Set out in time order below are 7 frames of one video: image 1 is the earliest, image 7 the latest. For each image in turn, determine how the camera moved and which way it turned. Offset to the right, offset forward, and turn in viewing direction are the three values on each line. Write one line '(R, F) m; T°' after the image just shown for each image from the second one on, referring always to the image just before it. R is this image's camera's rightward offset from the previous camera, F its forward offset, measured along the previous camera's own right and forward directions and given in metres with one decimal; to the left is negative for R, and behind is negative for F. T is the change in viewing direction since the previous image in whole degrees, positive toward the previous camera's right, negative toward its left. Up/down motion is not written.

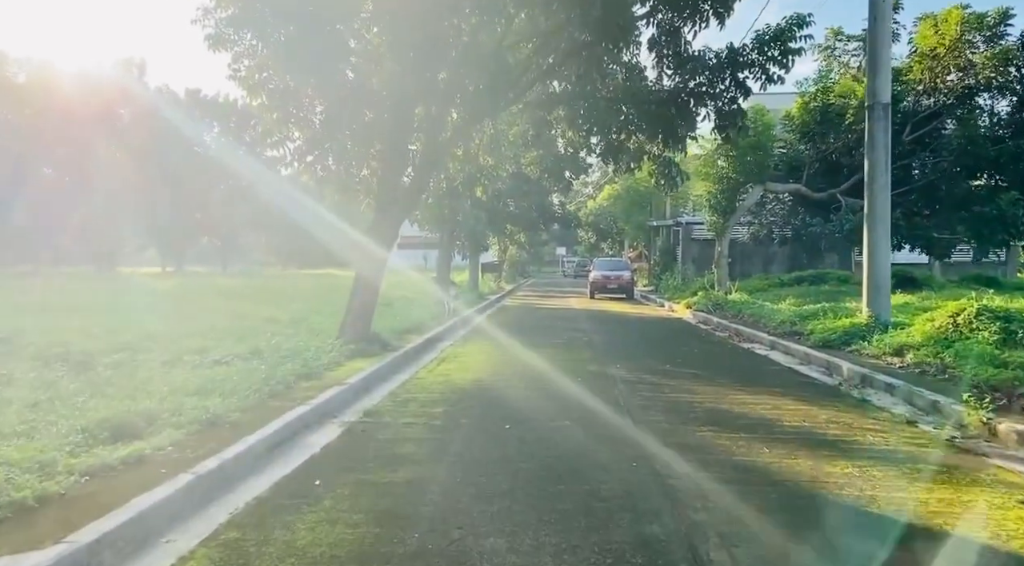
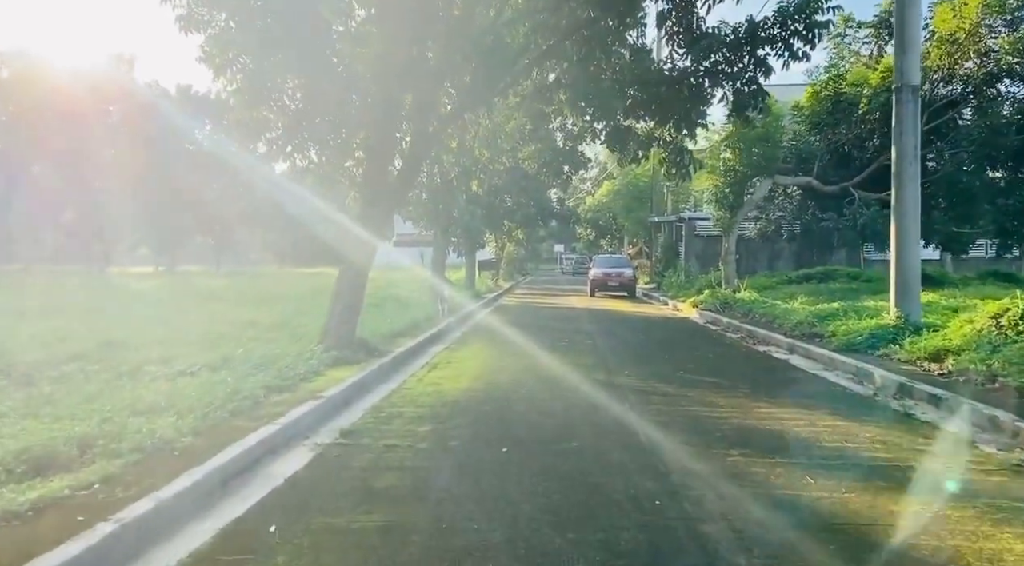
(0.0, +1.1) m; 0°
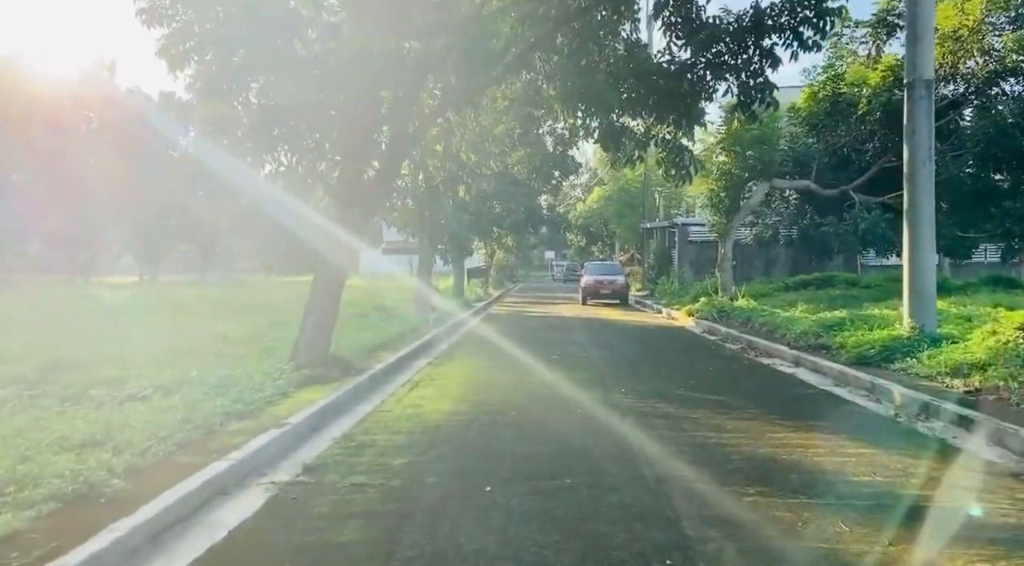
(+0.1, +0.9) m; +1°
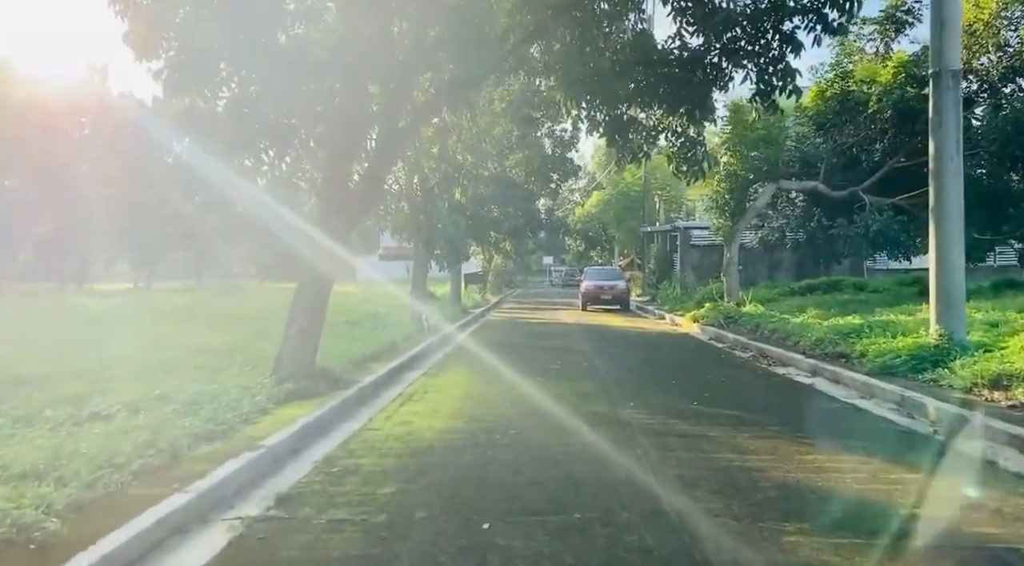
(0.0, +0.8) m; 0°
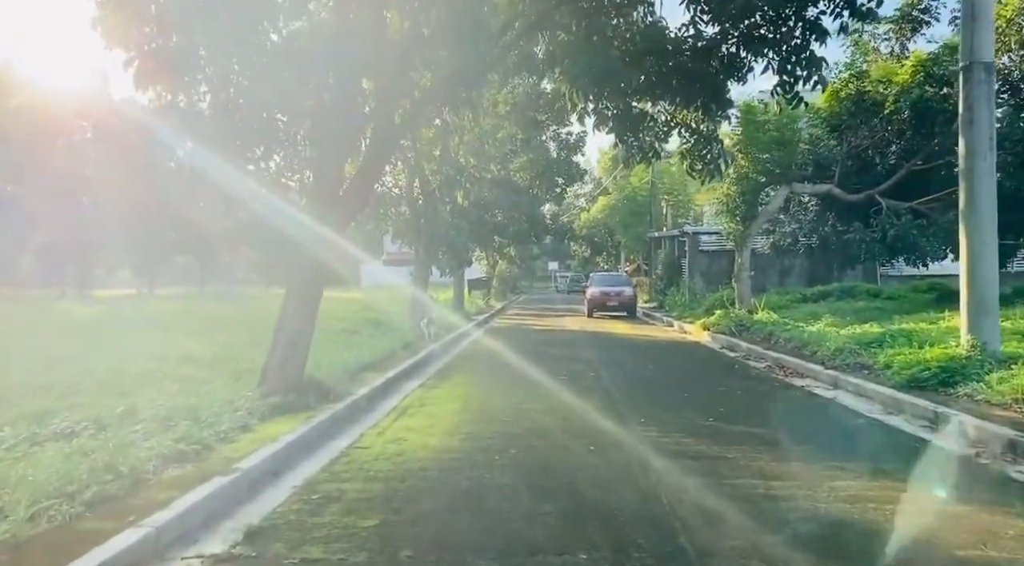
(0.0, +0.7) m; 0°
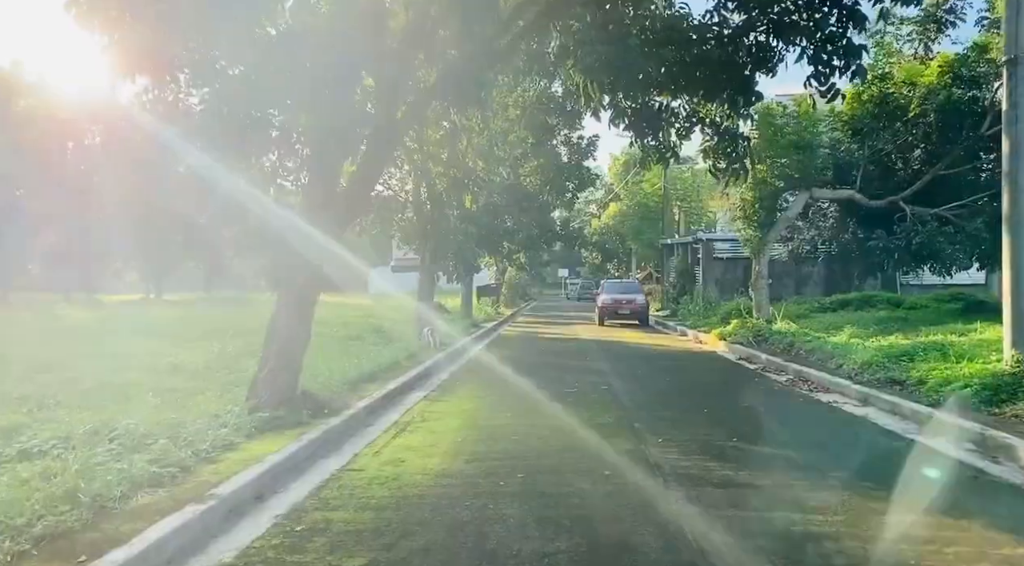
(0.0, +0.6) m; -1°
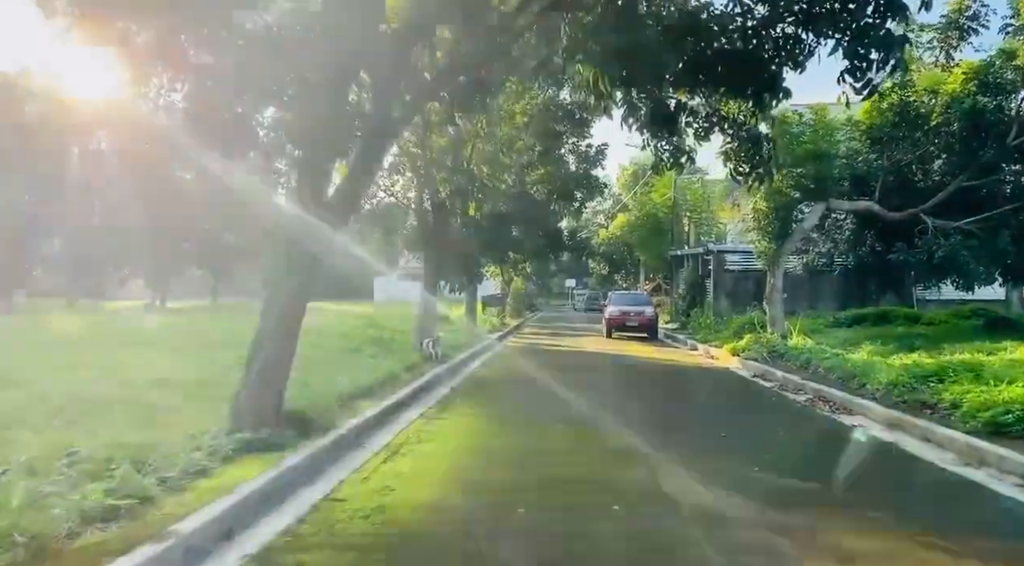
(0.0, +0.7) m; -1°
